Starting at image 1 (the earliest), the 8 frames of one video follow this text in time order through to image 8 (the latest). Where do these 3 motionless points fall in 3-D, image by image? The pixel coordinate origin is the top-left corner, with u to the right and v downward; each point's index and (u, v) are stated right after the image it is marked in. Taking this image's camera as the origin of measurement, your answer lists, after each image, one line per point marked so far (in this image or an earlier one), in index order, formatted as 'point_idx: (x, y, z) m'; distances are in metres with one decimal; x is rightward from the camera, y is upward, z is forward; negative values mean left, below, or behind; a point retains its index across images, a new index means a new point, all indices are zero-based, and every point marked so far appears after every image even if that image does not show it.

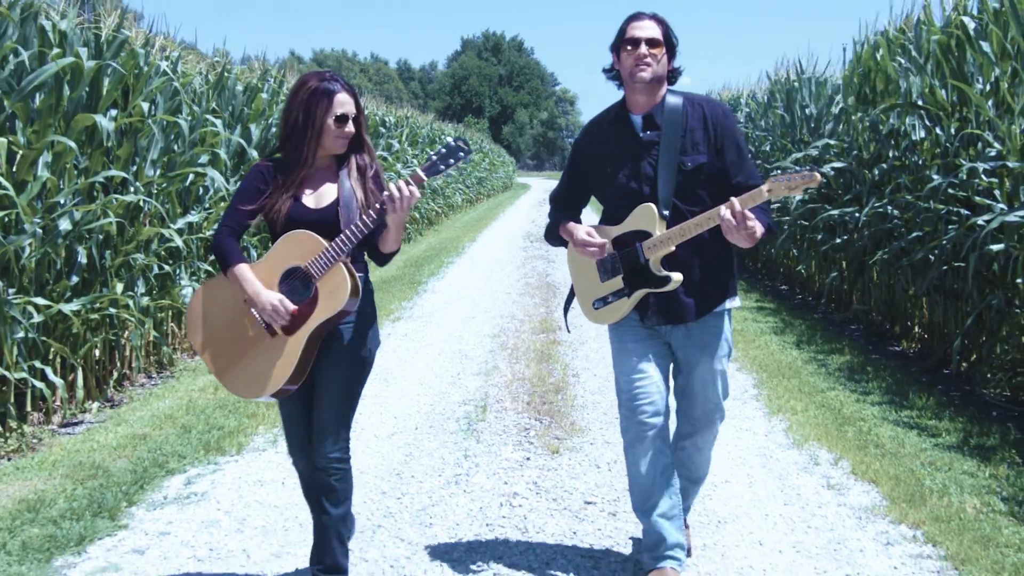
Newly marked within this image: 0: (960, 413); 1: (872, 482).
0: (+1.2, -0.3, +4.3) m
1: (+0.8, -0.4, +3.6) m
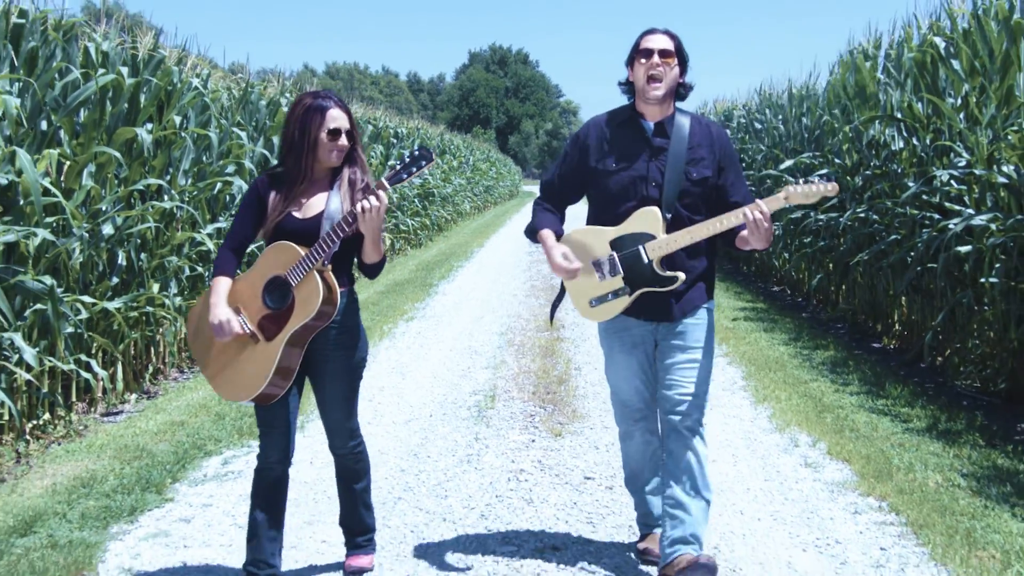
0: (+1.2, -0.3, +4.7) m
1: (+0.8, -0.4, +3.9) m
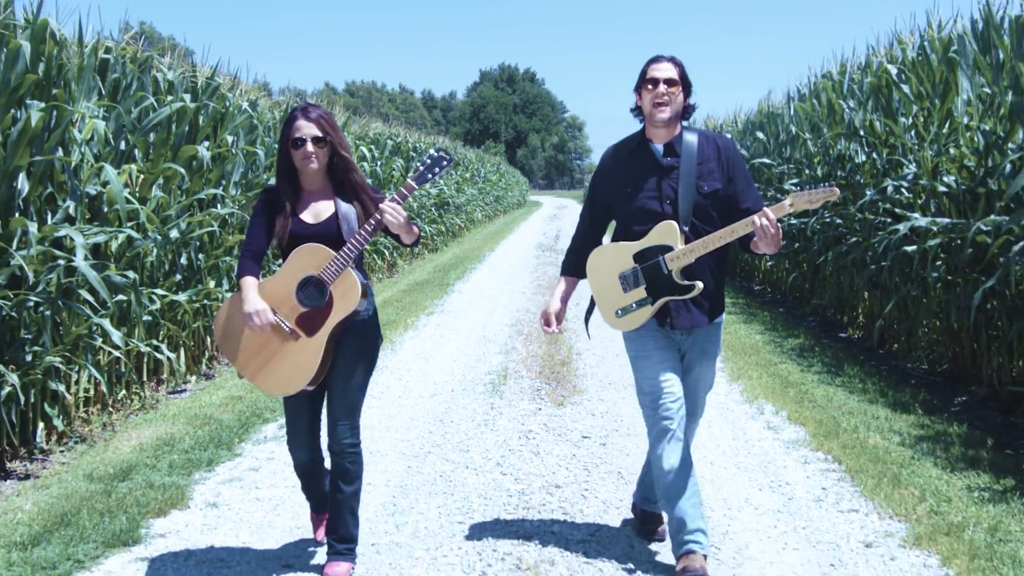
0: (+1.3, -0.3, +5.4) m
1: (+0.8, -0.4, +4.7) m
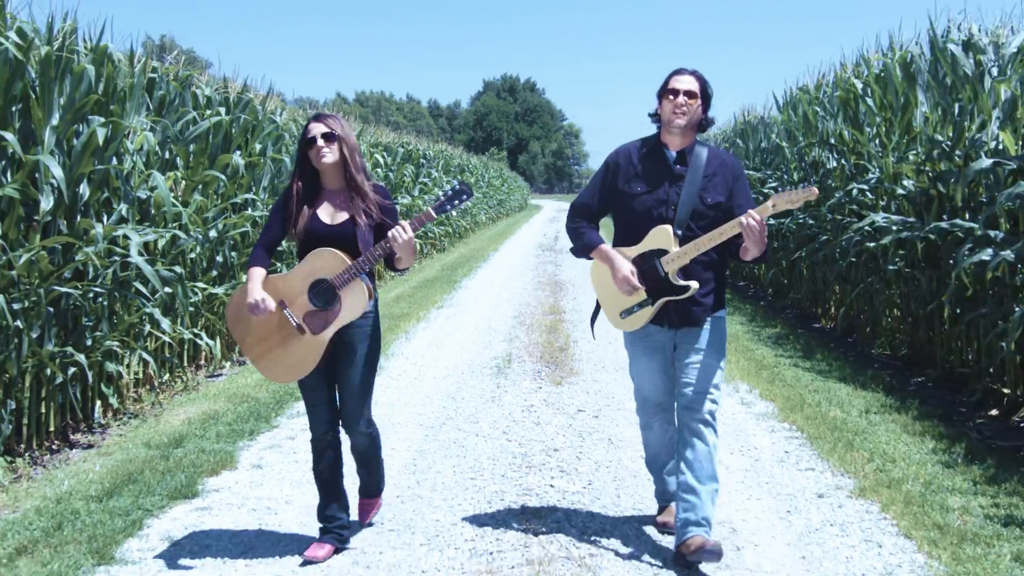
0: (+1.3, -0.3, +6.1) m
1: (+0.9, -0.4, +5.3) m
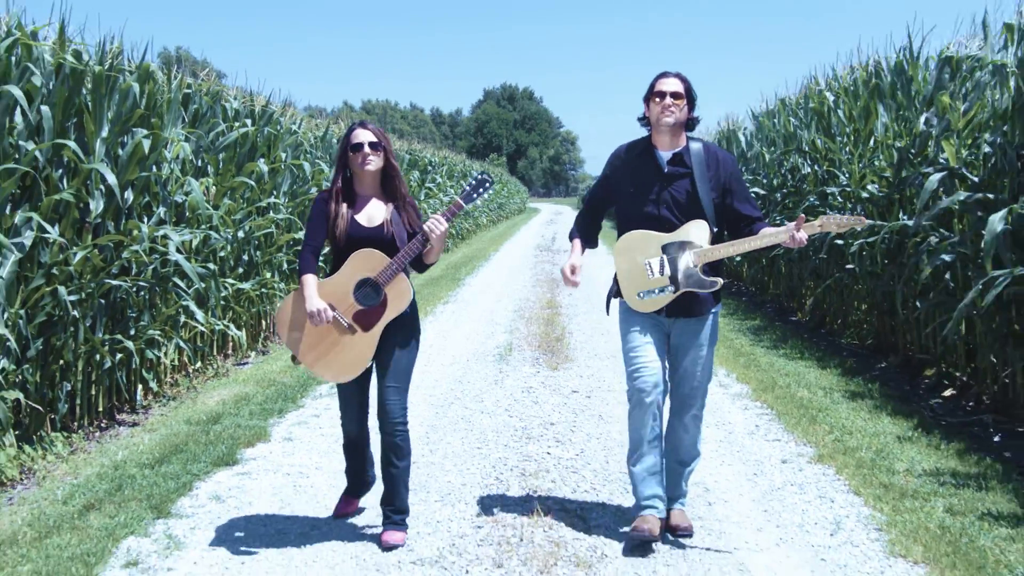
0: (+1.3, -0.3, +6.6) m
1: (+0.9, -0.3, +5.9) m
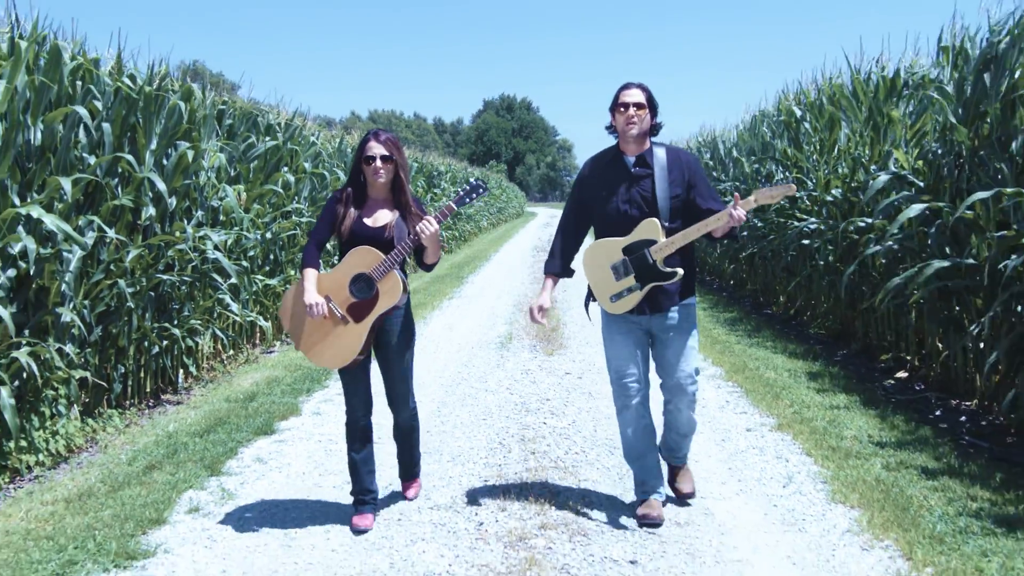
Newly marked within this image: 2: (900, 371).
0: (+1.3, -0.2, +7.4) m
1: (+0.9, -0.3, +6.6) m
2: (+1.6, -0.3, +6.7) m
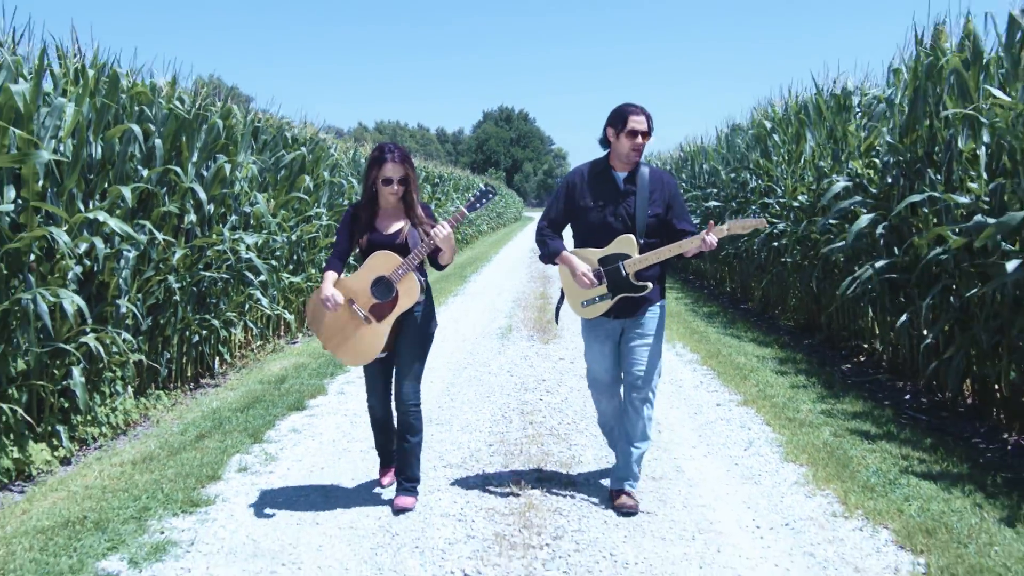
0: (+1.3, -0.2, +8.2) m
1: (+0.9, -0.3, +7.5) m
2: (+1.6, -0.3, +7.5) m
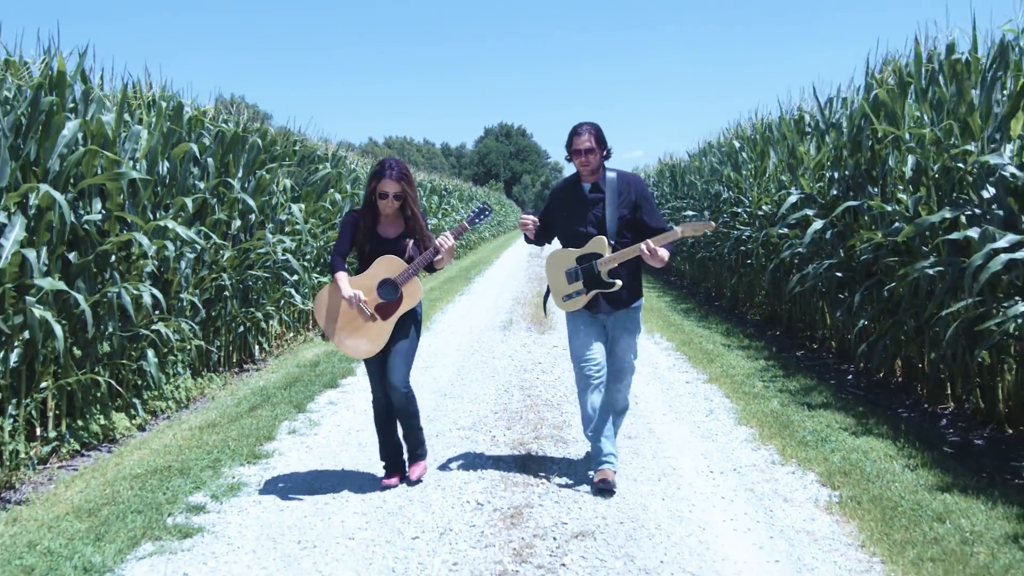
0: (+1.3, -0.2, +9.4) m
1: (+0.9, -0.3, +8.6) m
2: (+1.6, -0.3, +8.7) m
